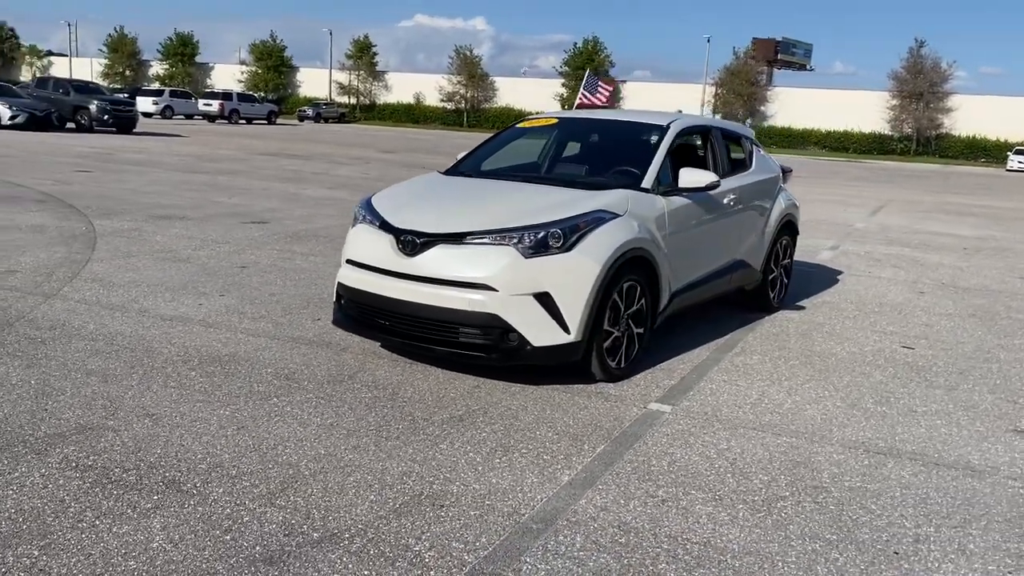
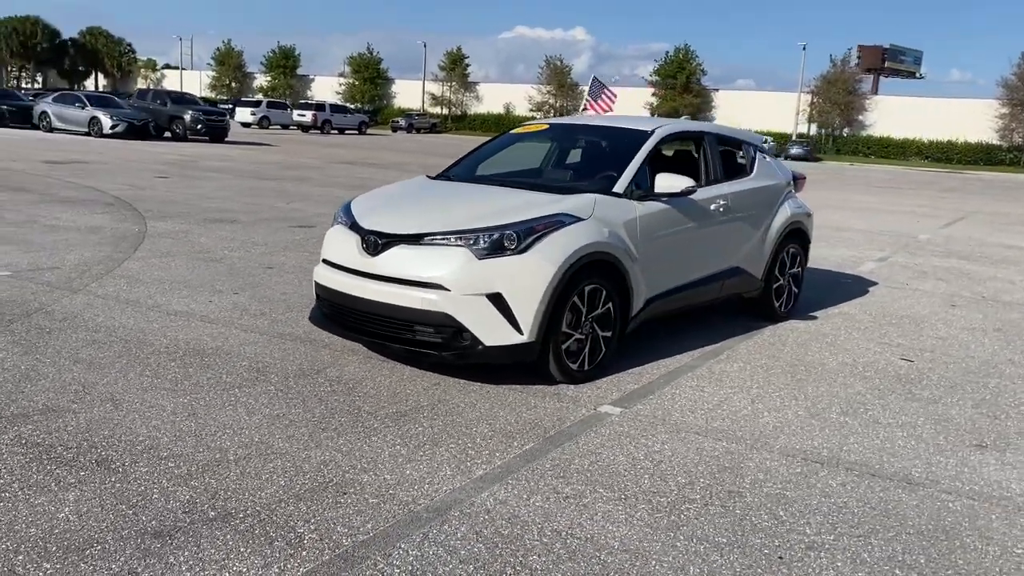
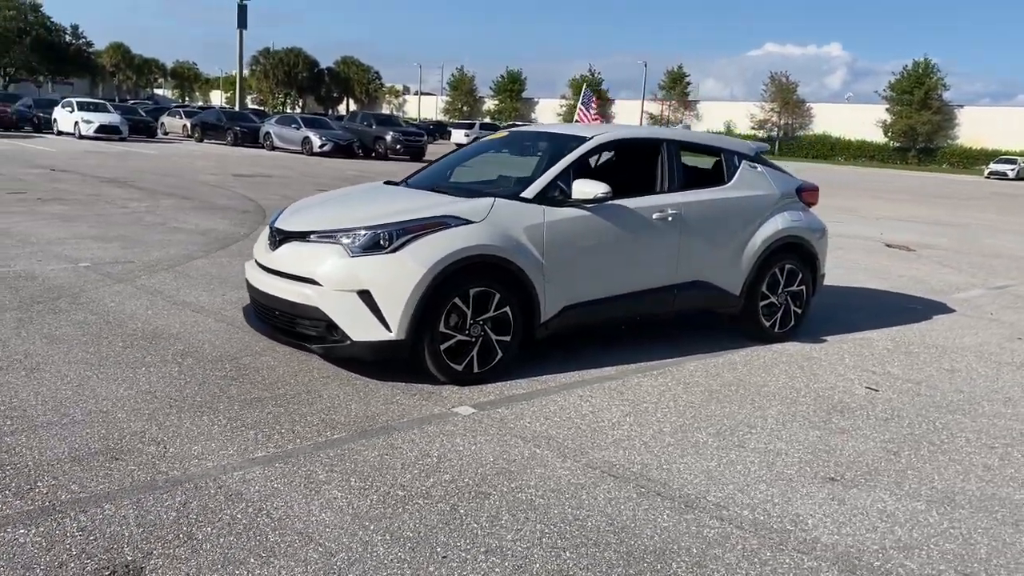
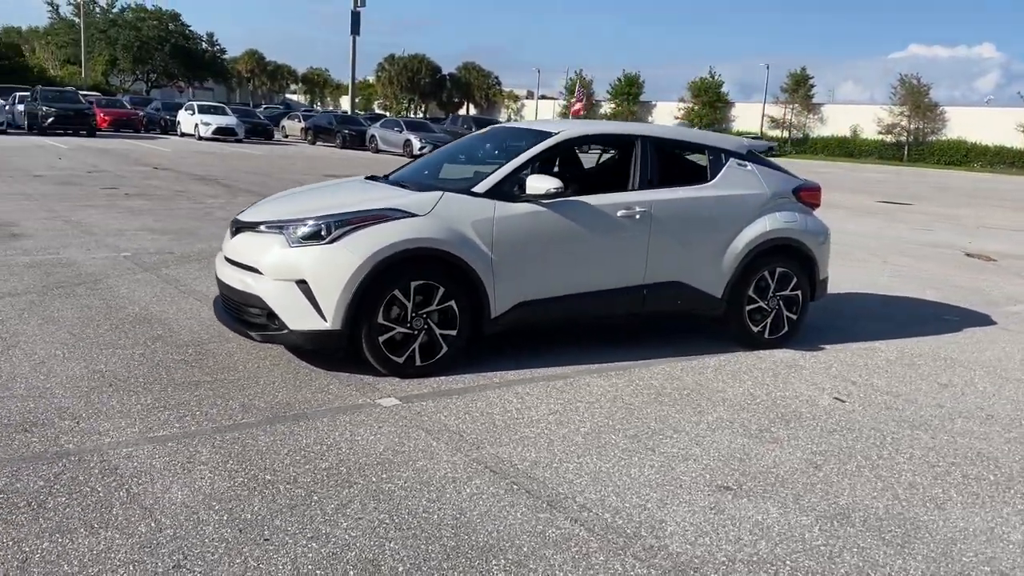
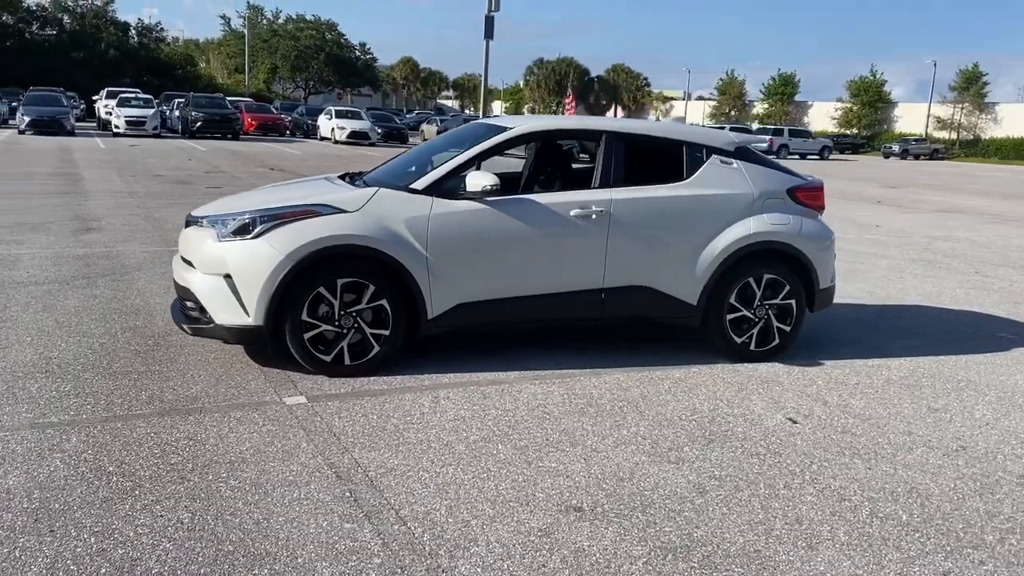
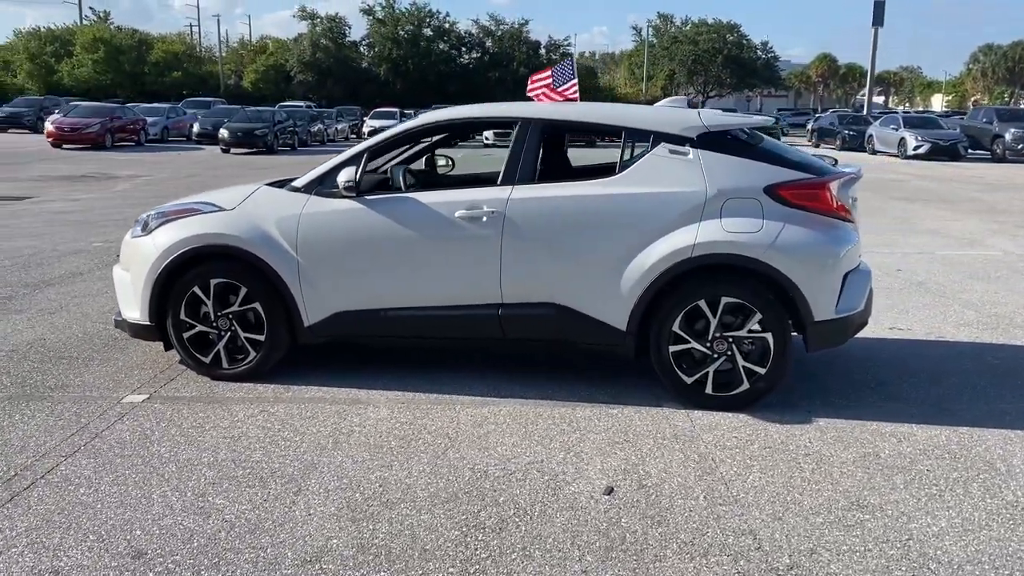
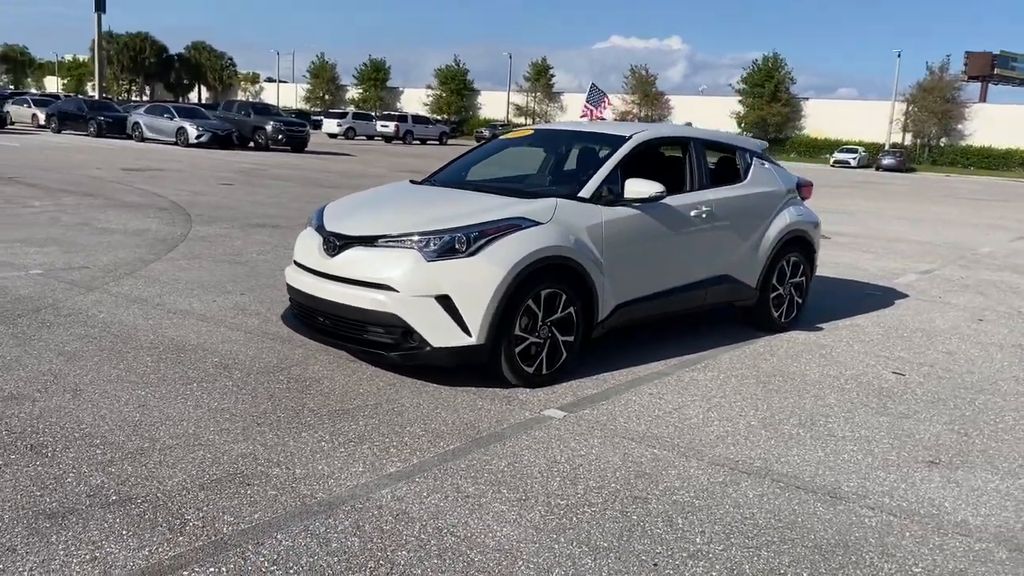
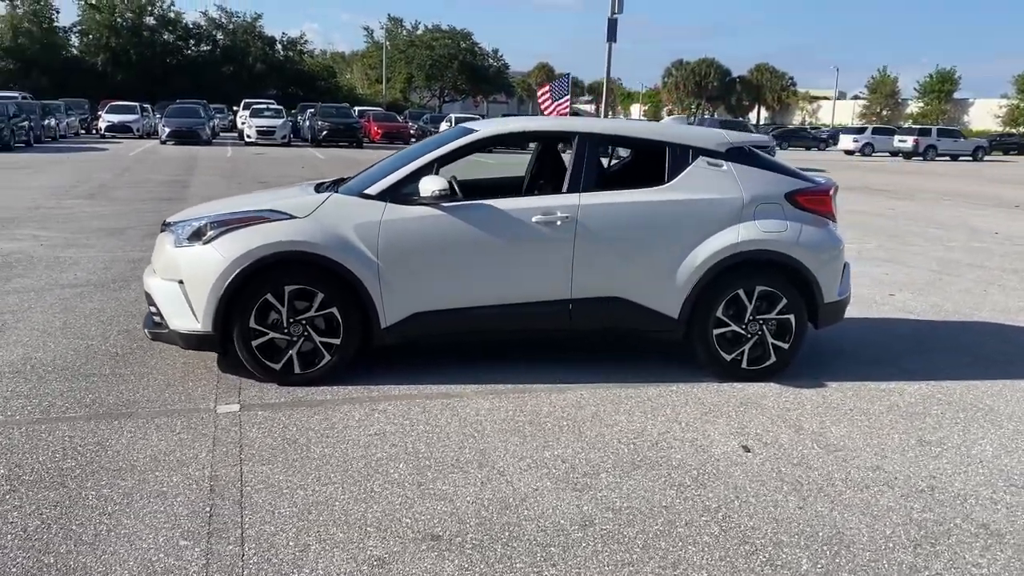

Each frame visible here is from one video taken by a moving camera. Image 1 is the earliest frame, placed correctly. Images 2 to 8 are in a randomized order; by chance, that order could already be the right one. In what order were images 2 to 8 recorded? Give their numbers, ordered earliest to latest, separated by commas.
2, 7, 3, 4, 5, 8, 6
